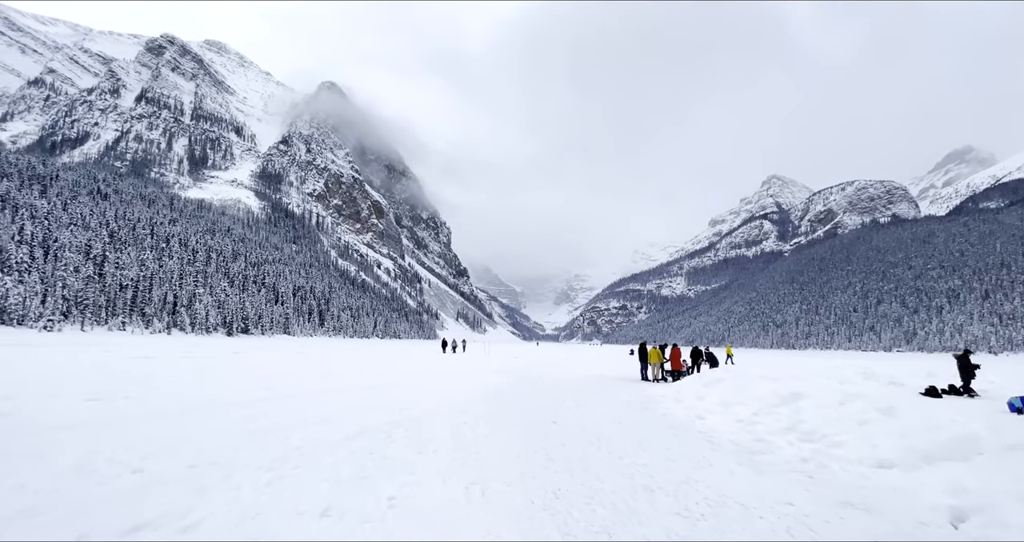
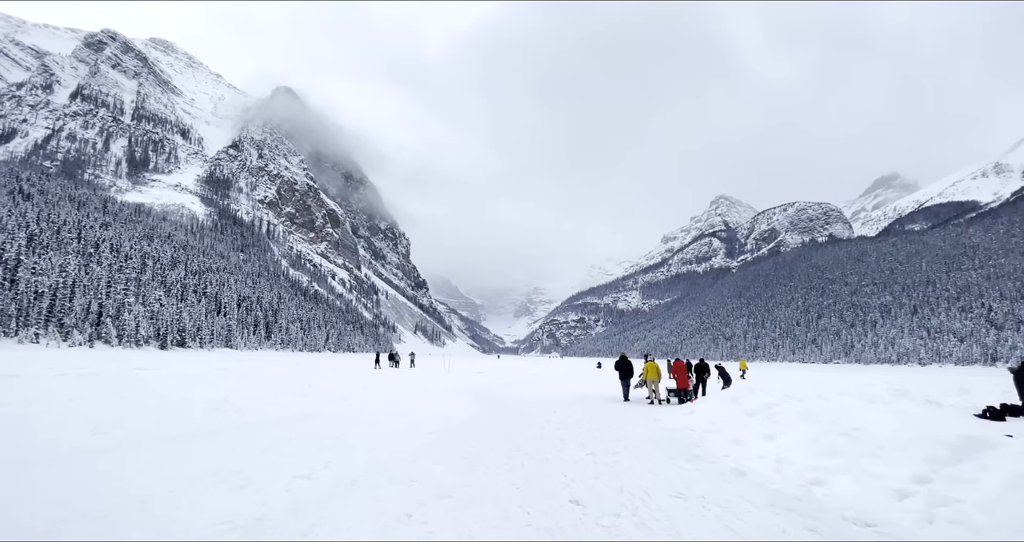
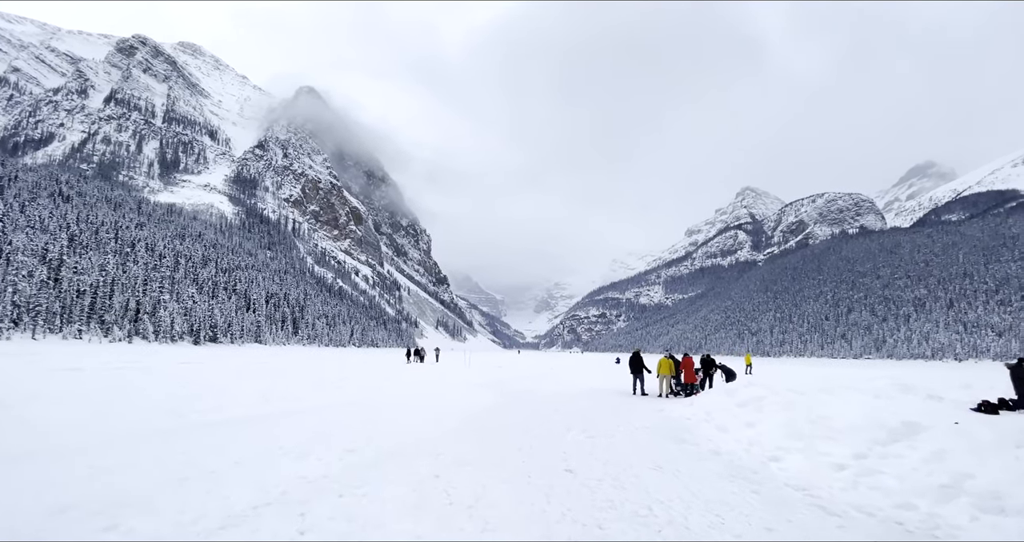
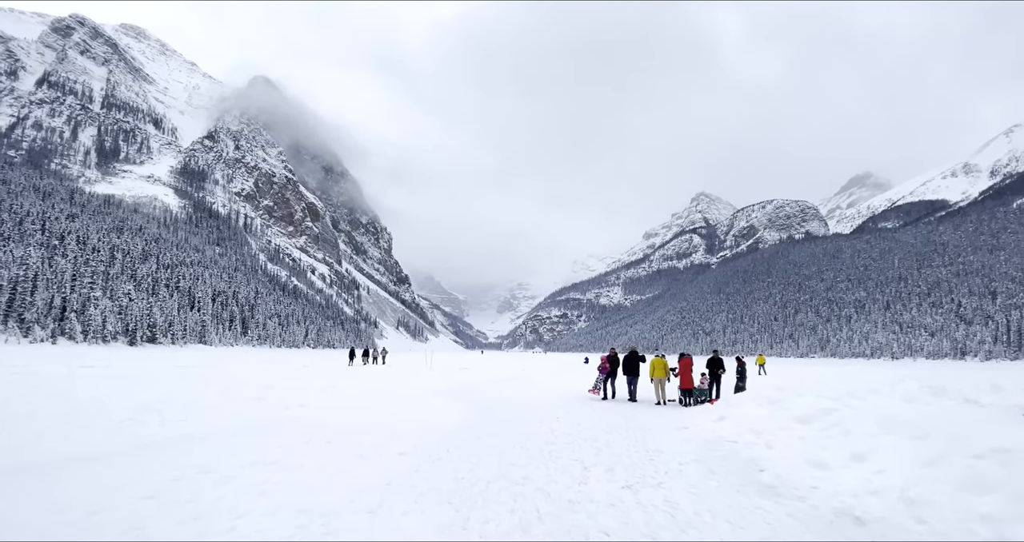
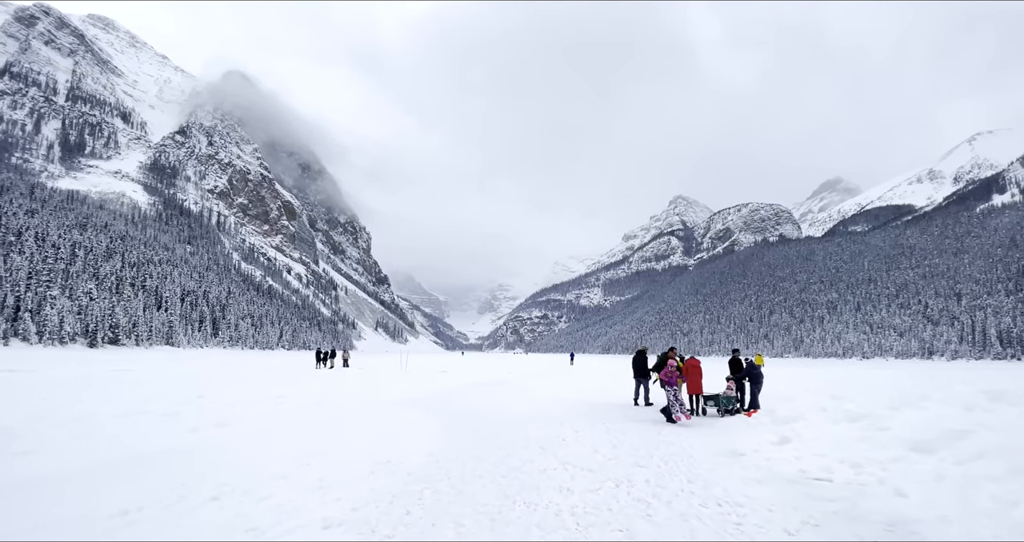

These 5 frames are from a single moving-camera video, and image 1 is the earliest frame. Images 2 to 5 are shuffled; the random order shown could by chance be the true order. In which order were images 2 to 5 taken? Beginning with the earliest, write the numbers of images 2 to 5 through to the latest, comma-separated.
3, 2, 4, 5
